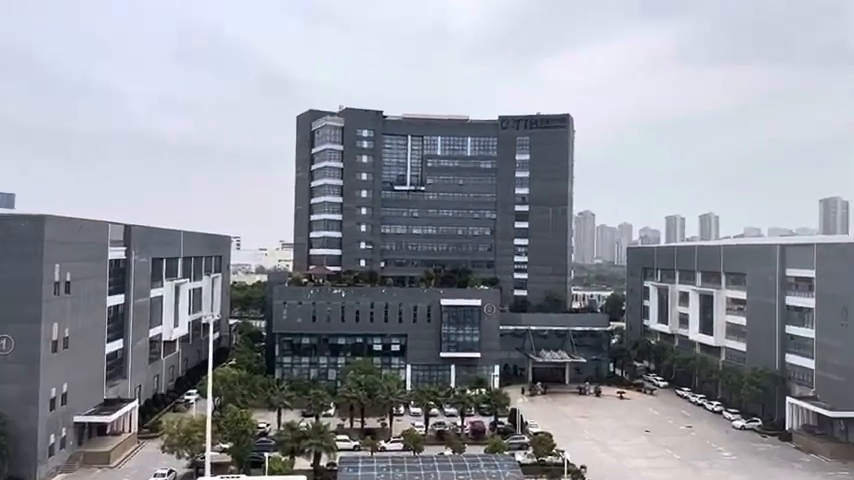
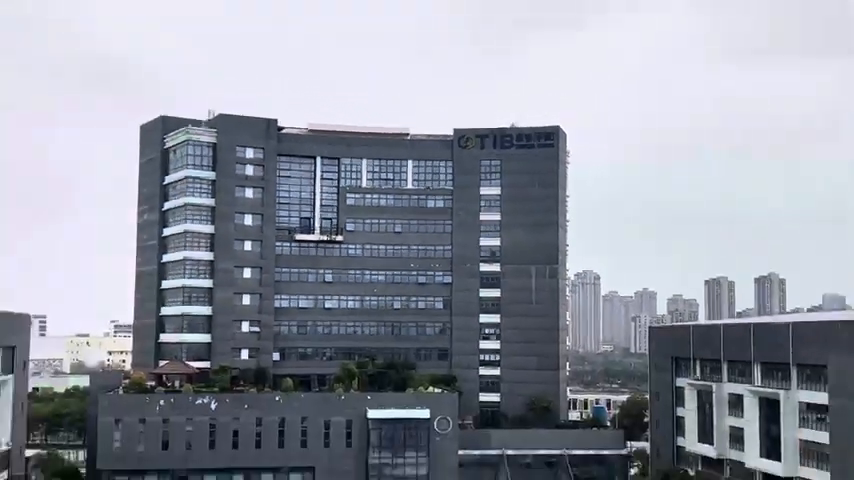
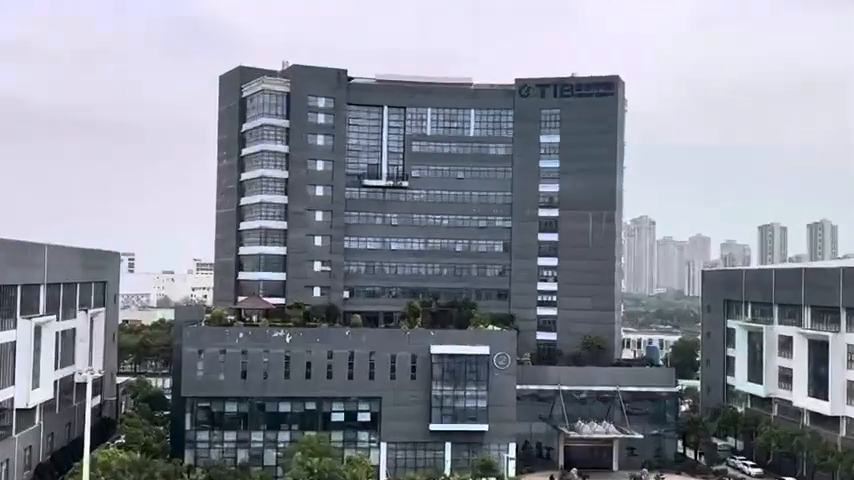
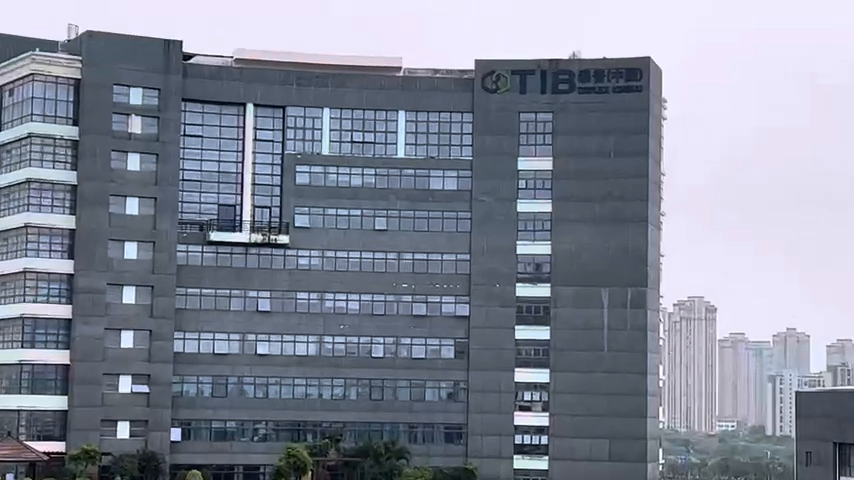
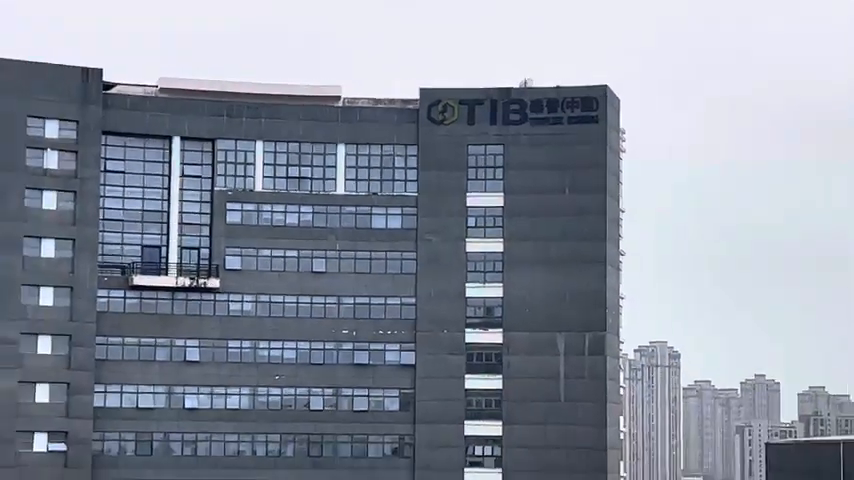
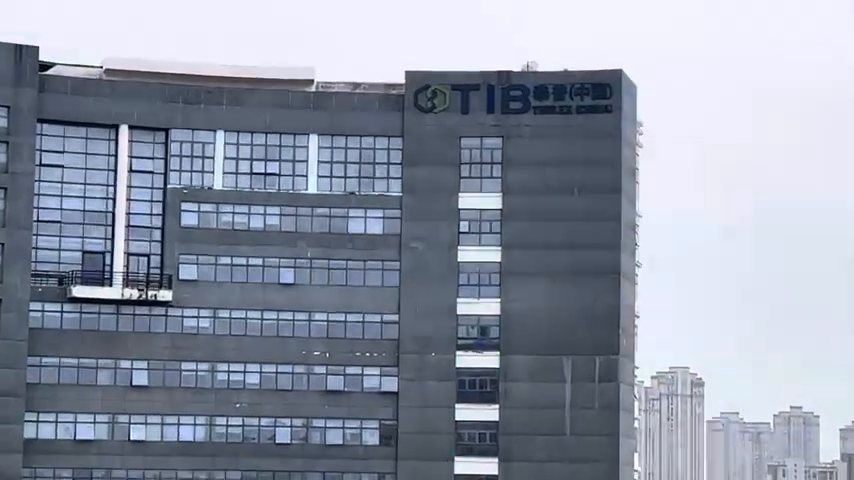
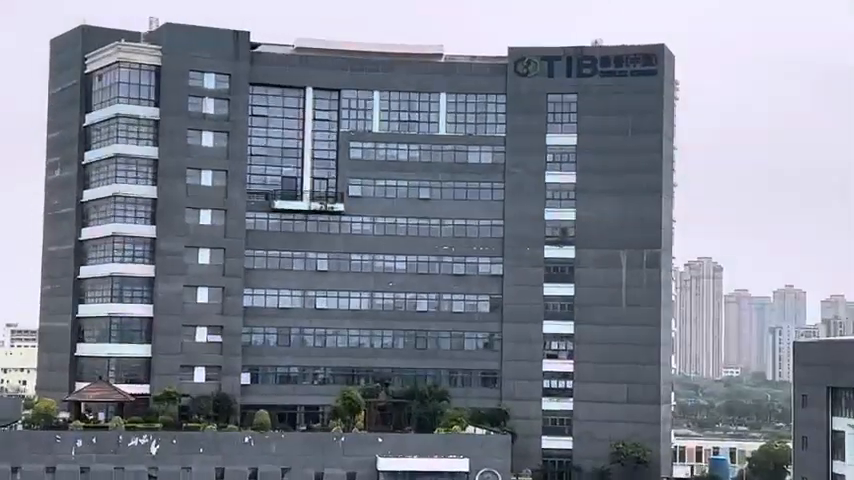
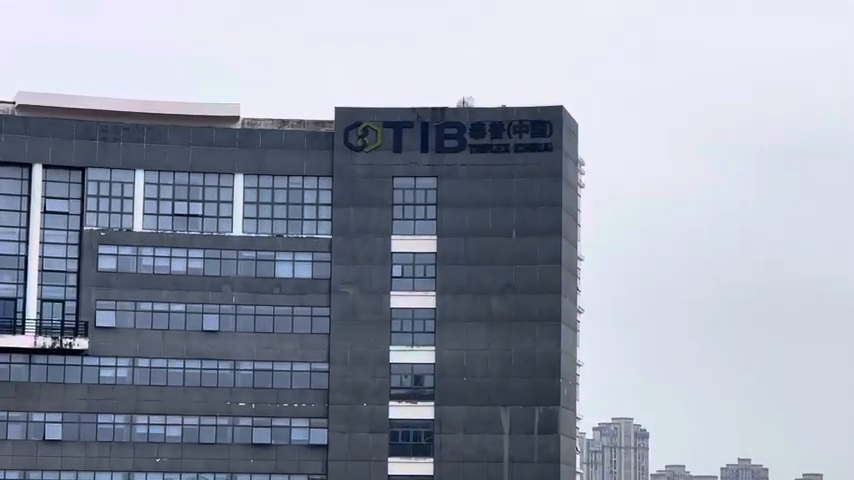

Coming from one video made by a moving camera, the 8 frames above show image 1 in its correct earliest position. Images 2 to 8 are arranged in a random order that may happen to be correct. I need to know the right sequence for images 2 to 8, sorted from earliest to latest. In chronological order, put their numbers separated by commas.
3, 7, 4, 6, 8, 5, 2
